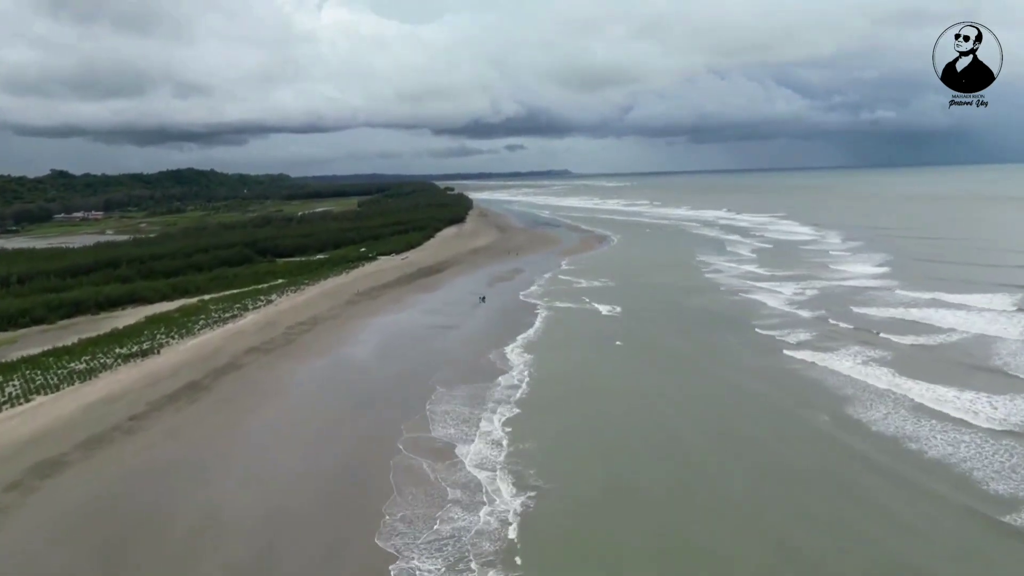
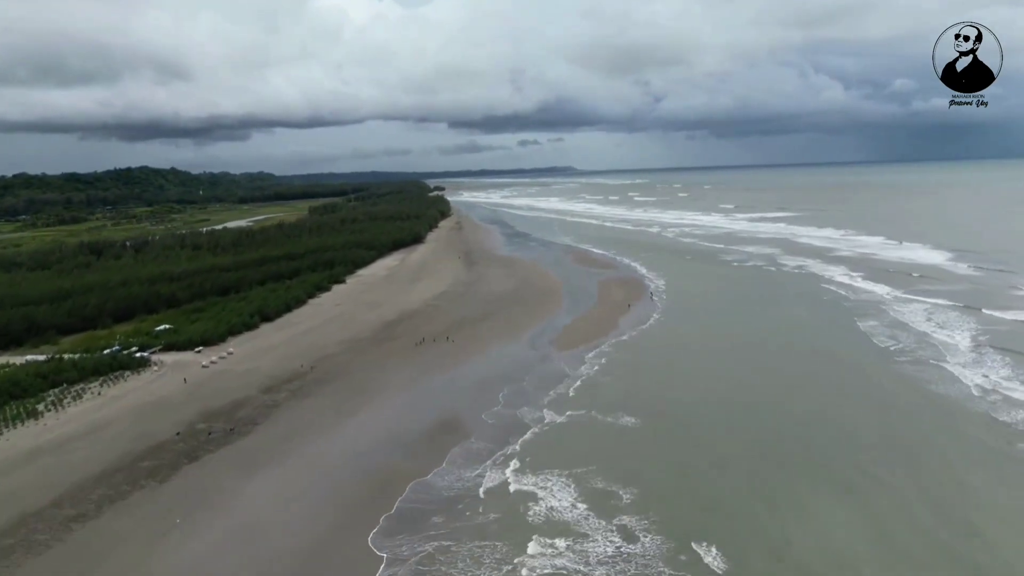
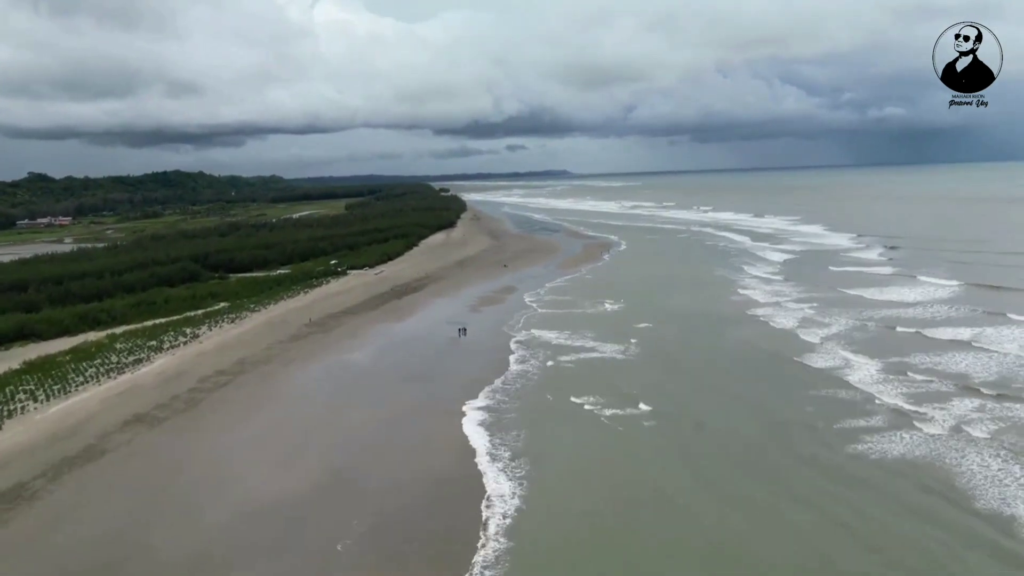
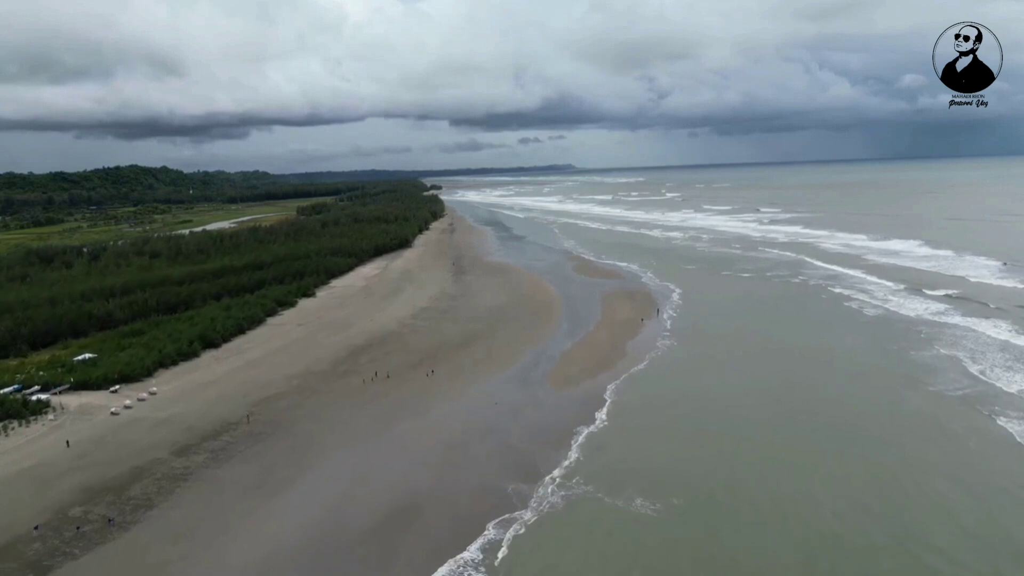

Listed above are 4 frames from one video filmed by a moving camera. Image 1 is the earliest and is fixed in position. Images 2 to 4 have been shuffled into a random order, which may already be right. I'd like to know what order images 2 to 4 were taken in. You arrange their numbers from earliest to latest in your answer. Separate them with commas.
3, 2, 4
